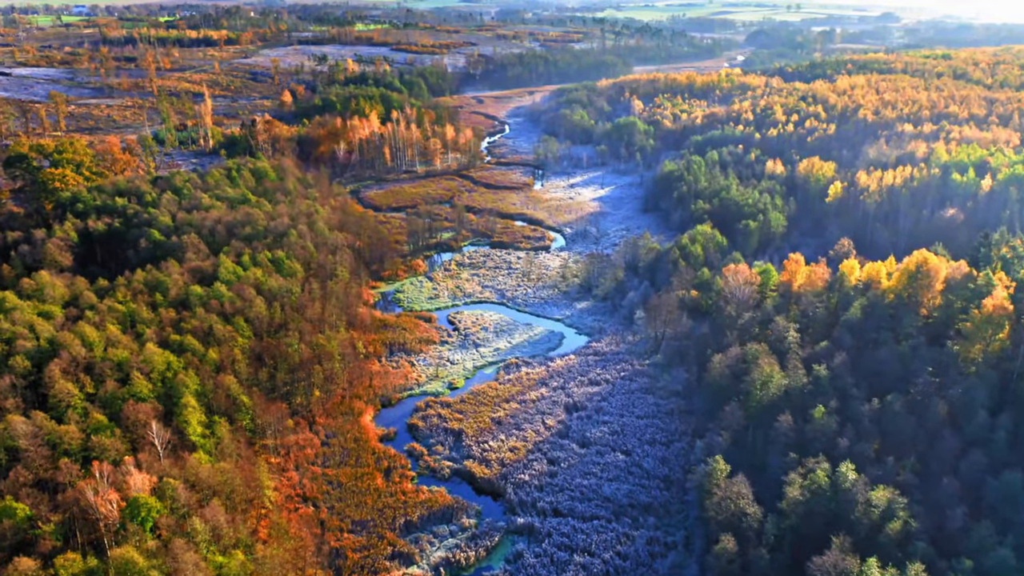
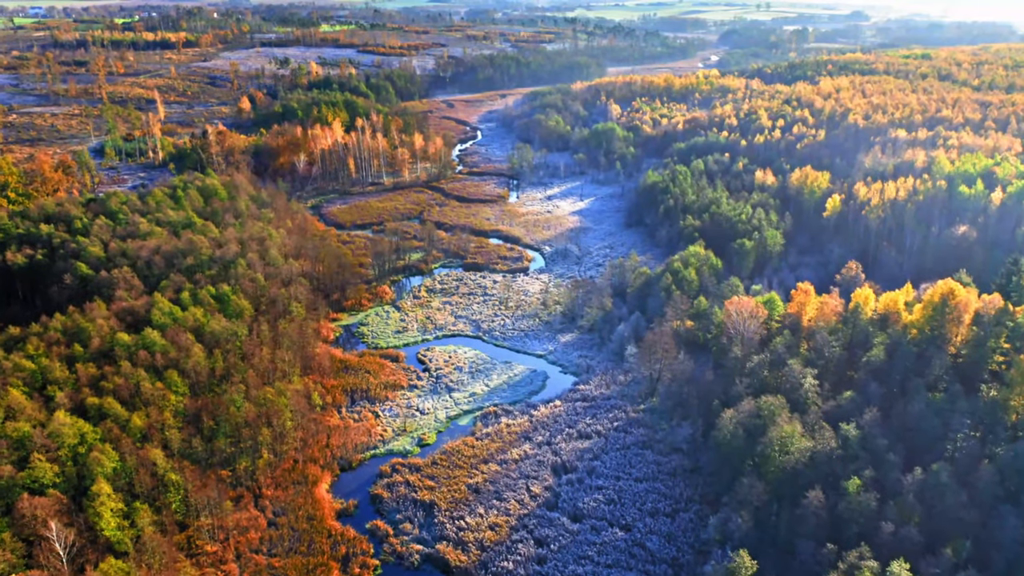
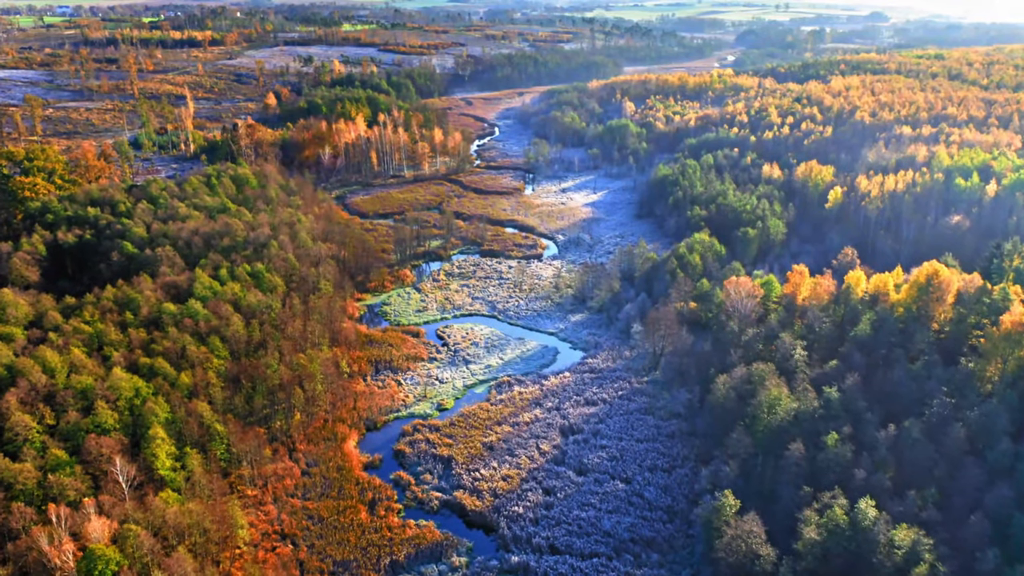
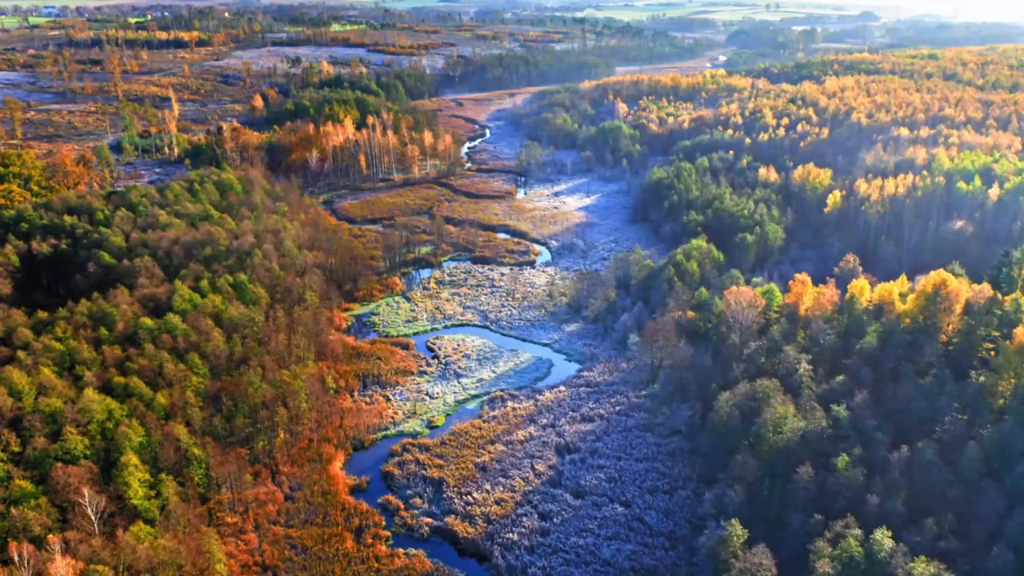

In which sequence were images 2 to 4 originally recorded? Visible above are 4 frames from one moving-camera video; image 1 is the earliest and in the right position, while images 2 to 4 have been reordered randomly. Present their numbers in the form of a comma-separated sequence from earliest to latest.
3, 4, 2
